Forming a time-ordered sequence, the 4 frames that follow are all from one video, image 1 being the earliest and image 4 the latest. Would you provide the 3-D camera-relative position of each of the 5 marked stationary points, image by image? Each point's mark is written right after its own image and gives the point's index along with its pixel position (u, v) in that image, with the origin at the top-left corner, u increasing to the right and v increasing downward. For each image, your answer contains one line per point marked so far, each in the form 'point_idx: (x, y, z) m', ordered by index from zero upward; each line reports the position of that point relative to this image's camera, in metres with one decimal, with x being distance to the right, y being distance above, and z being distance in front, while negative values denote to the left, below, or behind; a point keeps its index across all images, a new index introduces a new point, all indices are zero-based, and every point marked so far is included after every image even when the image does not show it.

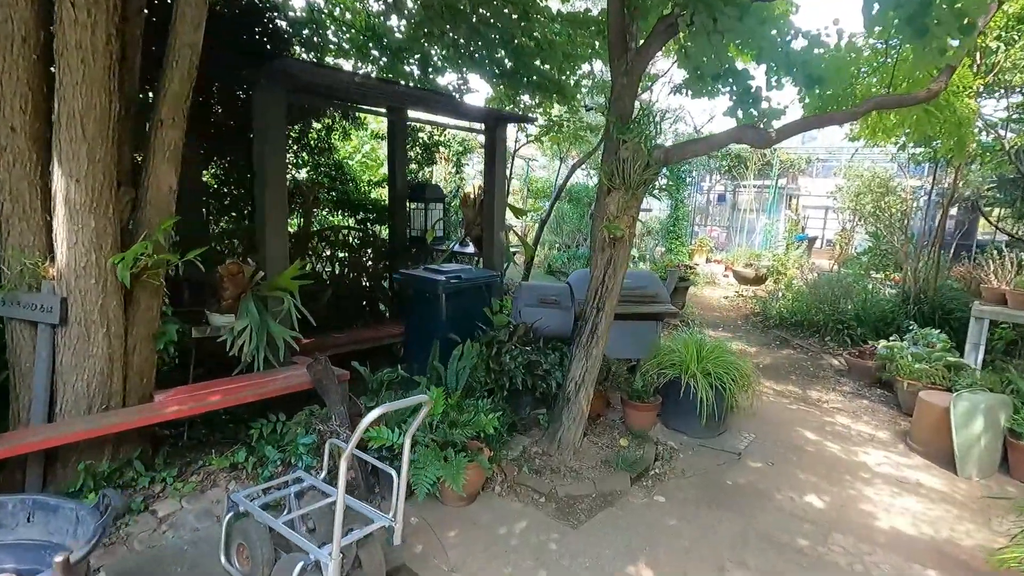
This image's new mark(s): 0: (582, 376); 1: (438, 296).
0: (+0.4, -0.5, +3.1) m
1: (-0.5, -0.1, +3.8) m
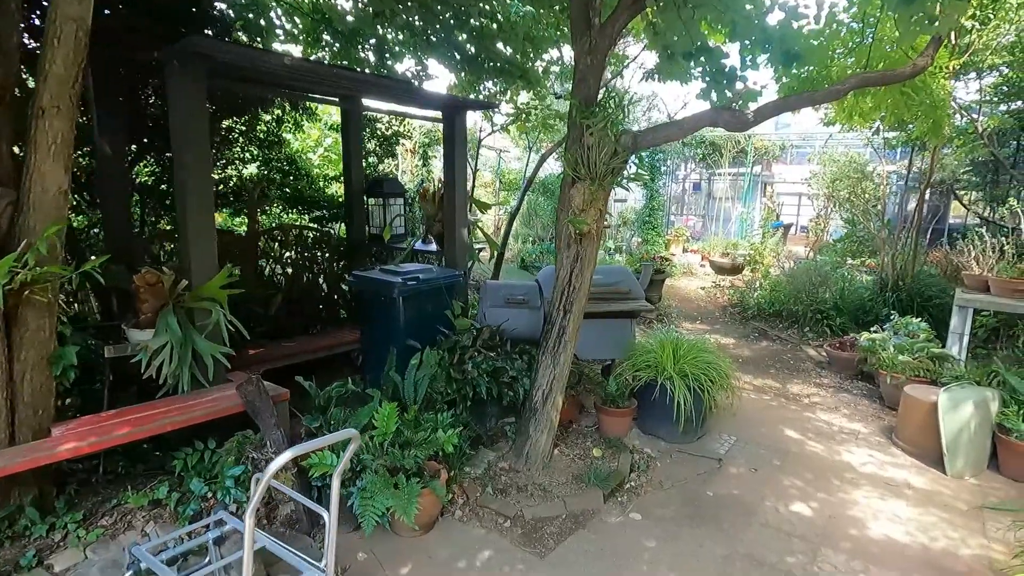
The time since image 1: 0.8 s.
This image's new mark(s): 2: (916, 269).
0: (+0.2, -0.5, +2.9) m
1: (-0.8, -0.1, +3.5) m
2: (+4.4, +0.2, +5.8) m
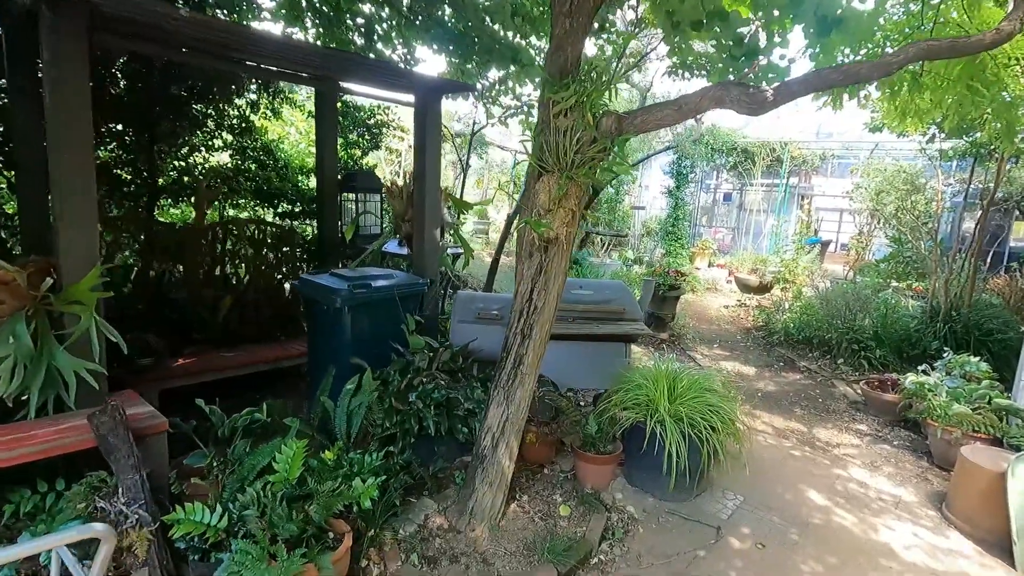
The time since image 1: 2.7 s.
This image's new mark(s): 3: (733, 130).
0: (-0.1, -0.6, +2.3) m
1: (-1.0, -0.1, +2.9) m
2: (+4.3, -0.1, +5.0) m
3: (+4.1, +2.9, +10.1) m
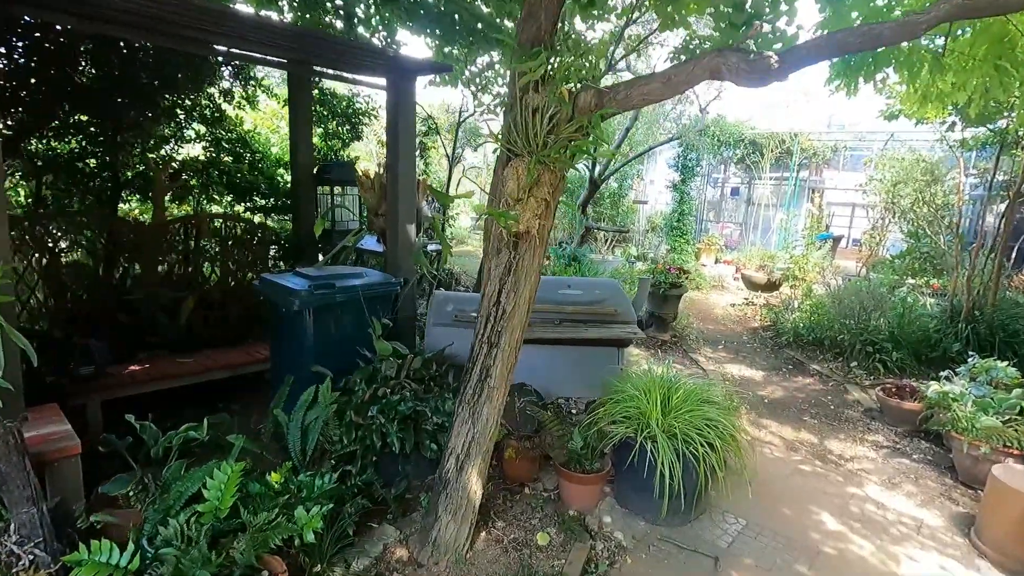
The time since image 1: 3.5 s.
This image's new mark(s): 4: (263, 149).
0: (-0.2, -0.6, +2.0) m
1: (-1.1, -0.1, +2.7) m
2: (+4.2, -0.1, +4.7) m
3: (+4.1, +3.0, +9.7) m
4: (-2.1, +1.2, +4.6) m
